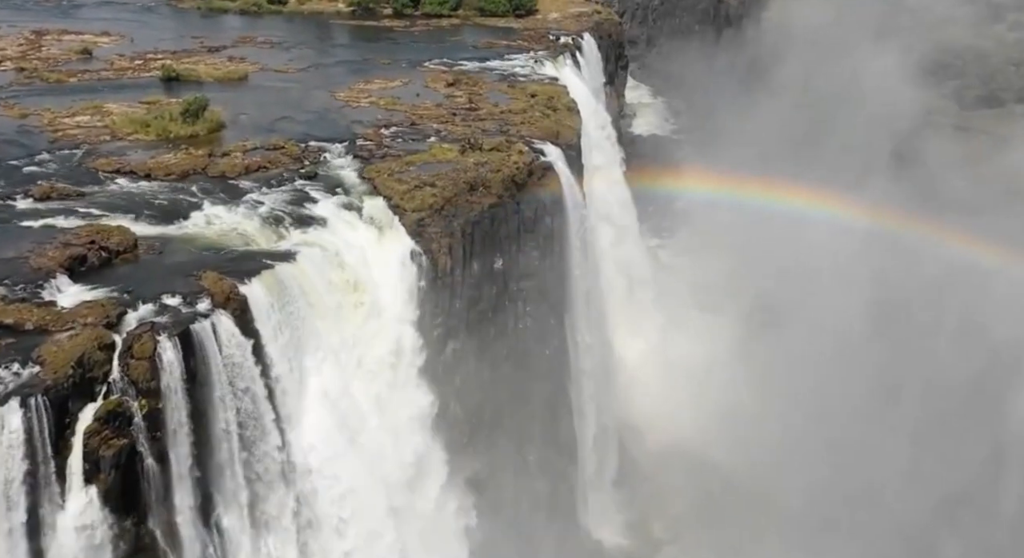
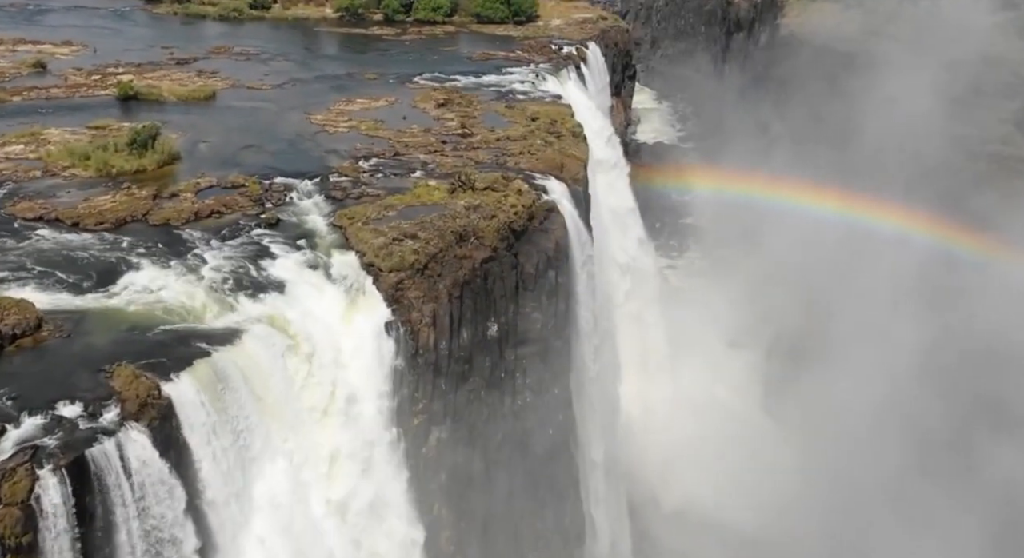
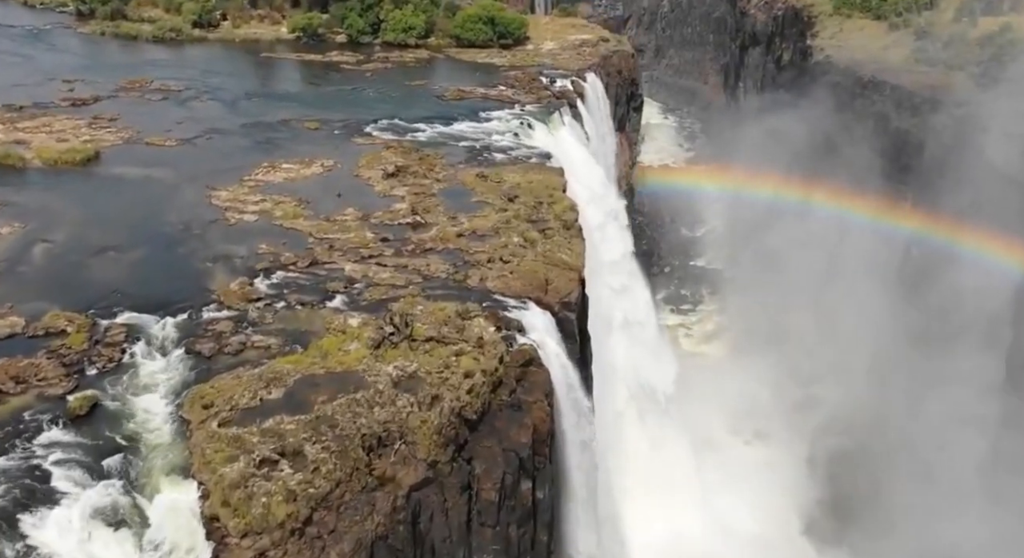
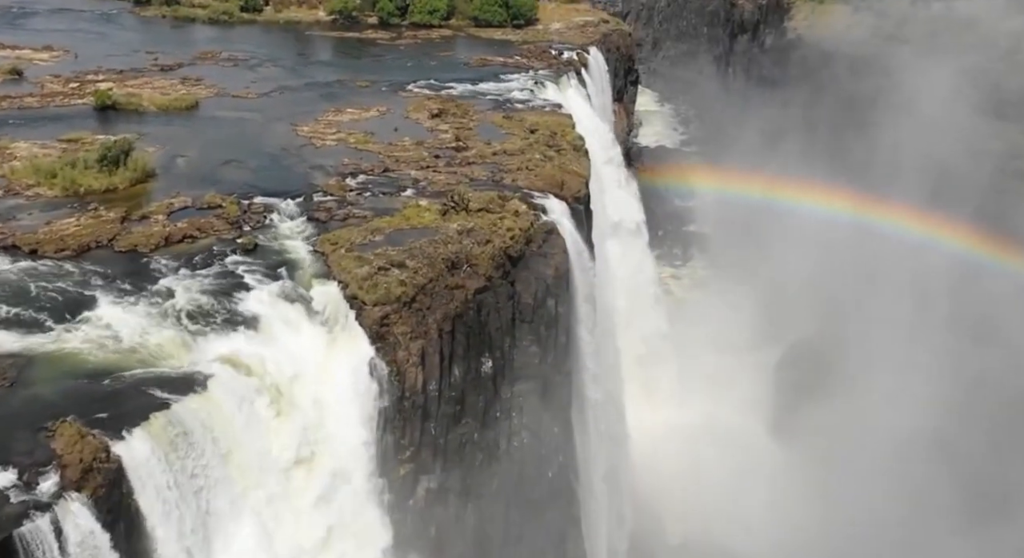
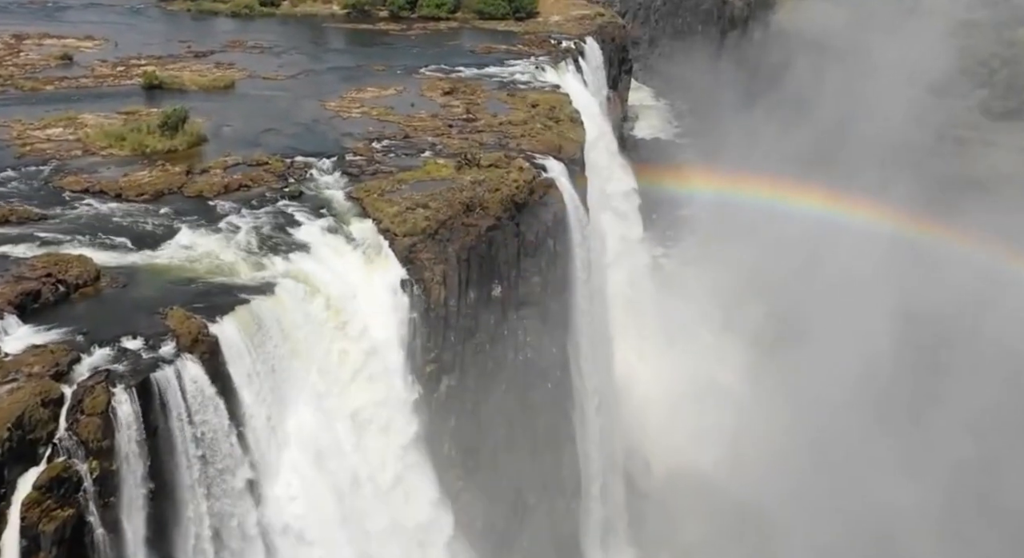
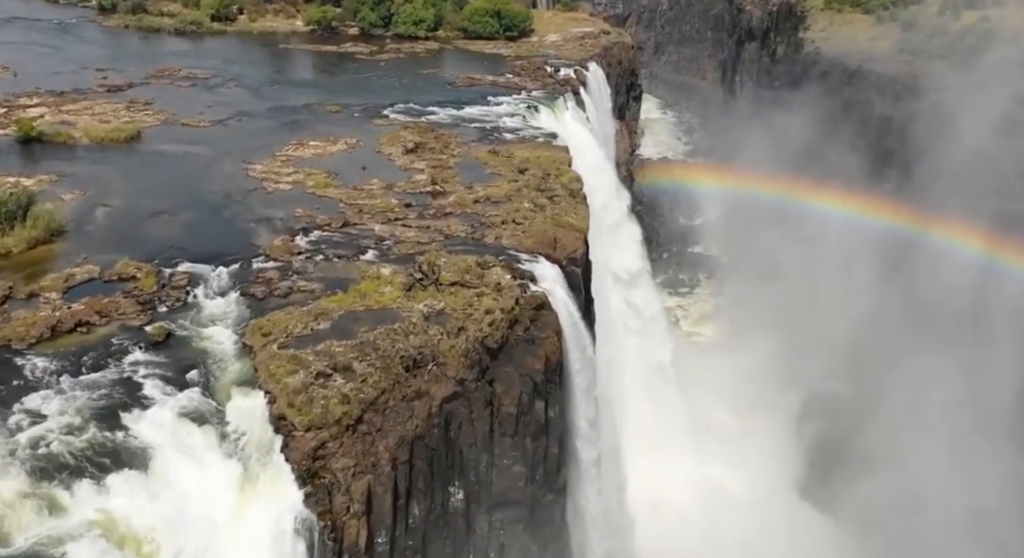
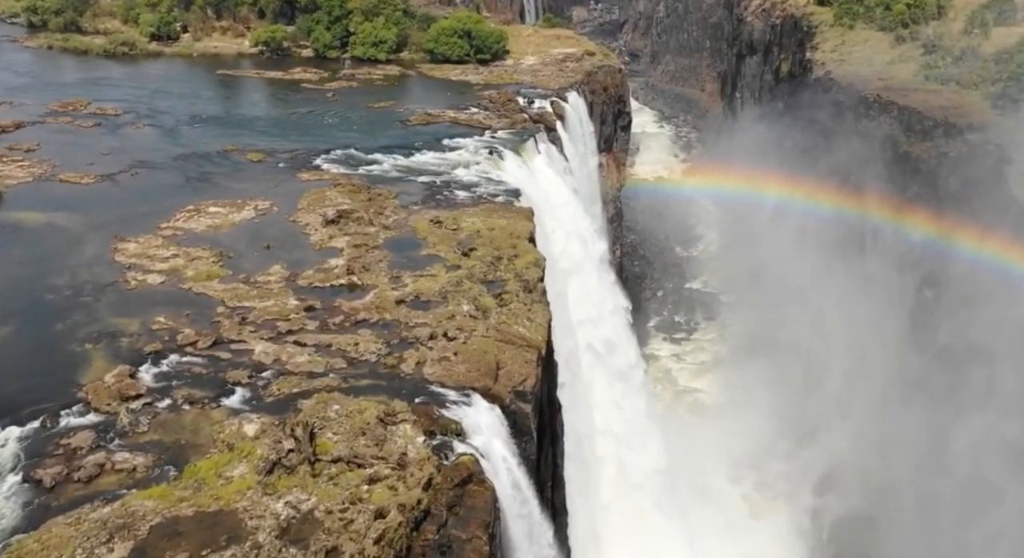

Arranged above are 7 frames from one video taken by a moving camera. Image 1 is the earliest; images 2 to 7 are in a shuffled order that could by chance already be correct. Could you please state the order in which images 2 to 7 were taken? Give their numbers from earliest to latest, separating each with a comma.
5, 2, 4, 6, 3, 7
